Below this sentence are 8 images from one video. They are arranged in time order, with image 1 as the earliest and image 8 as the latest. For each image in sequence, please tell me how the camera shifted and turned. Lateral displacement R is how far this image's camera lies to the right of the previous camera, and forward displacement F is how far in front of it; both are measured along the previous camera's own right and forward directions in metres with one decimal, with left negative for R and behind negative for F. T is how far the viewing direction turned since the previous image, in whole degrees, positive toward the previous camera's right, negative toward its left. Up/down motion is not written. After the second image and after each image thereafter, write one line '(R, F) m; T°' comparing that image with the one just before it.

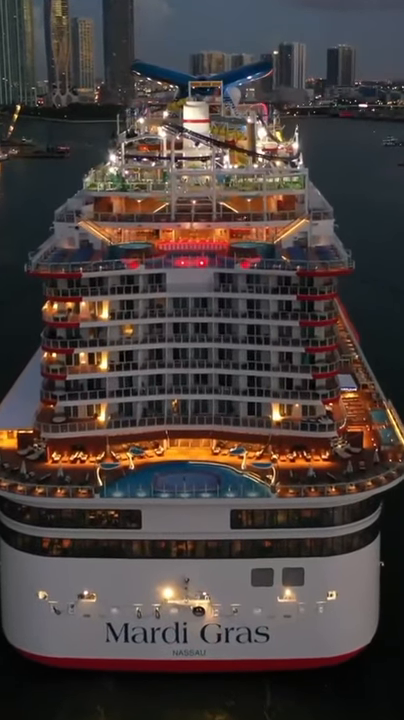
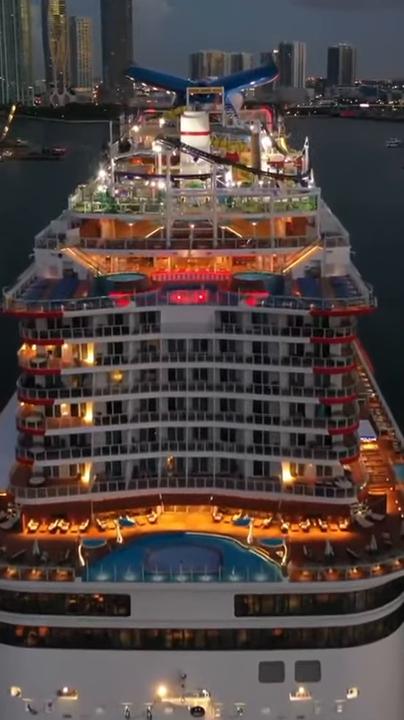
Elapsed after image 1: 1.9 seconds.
(0.0, +5.3) m; 0°
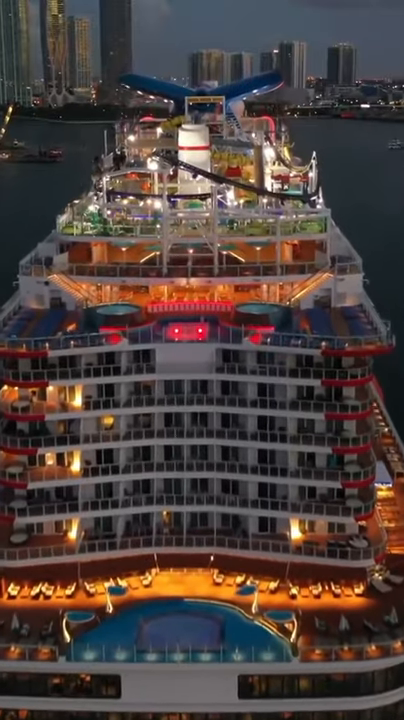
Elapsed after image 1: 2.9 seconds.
(0.0, +3.5) m; 0°
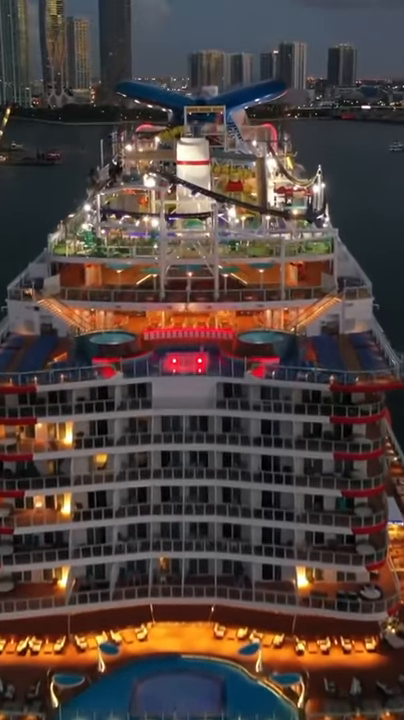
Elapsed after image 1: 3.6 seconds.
(0.0, +2.2) m; 0°
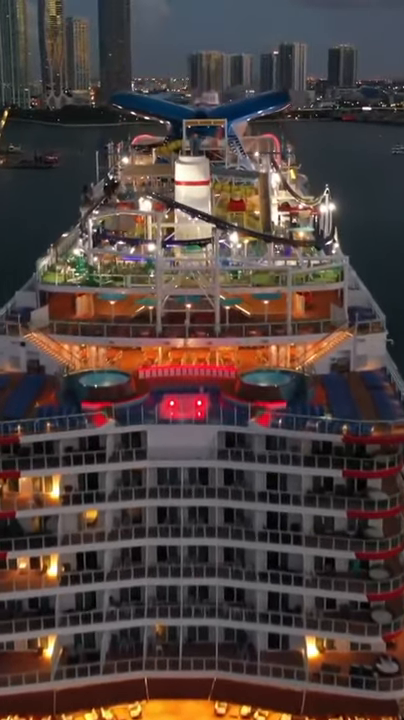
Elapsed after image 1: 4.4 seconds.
(0.0, +2.7) m; 0°
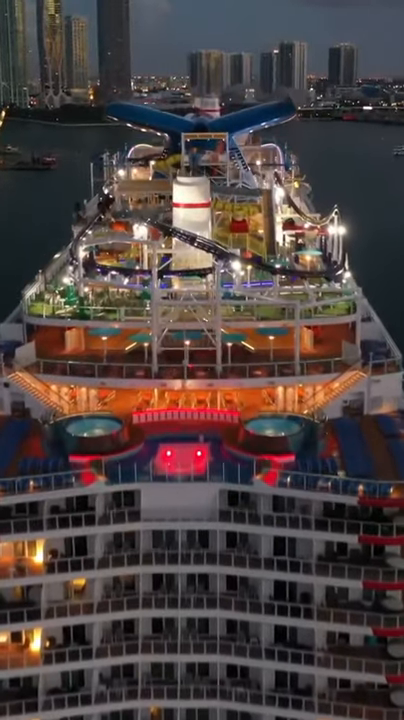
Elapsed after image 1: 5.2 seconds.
(0.0, +2.8) m; 0°
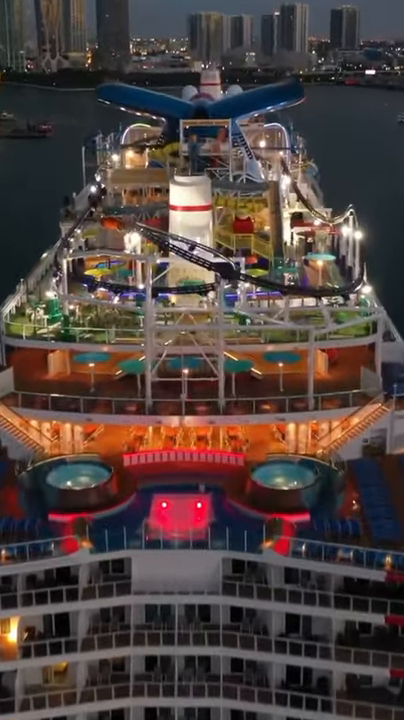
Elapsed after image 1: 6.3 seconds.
(0.0, +3.8) m; 0°
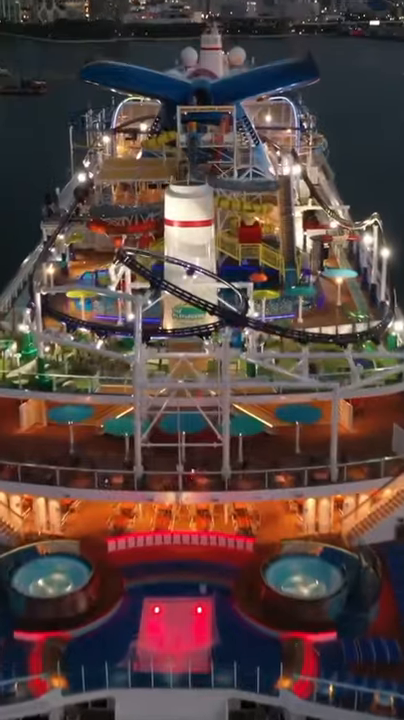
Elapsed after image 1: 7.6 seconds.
(0.0, +4.7) m; 0°
